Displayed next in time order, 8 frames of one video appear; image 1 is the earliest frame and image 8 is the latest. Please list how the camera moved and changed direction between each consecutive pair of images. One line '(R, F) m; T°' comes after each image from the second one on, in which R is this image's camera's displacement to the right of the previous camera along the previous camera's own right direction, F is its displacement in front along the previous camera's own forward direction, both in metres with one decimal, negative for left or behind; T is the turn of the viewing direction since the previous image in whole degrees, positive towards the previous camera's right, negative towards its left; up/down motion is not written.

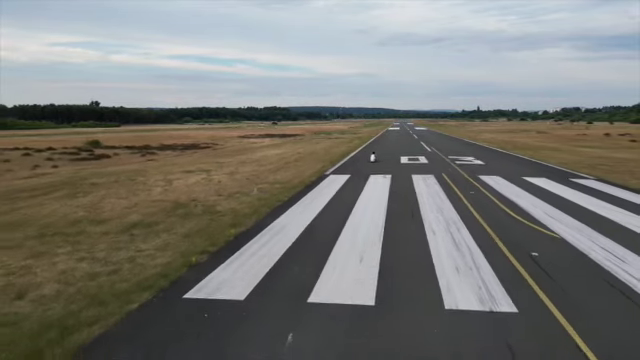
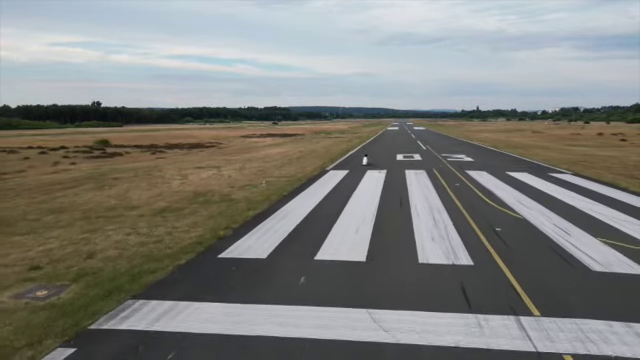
(-0.1, -2.0) m; 0°
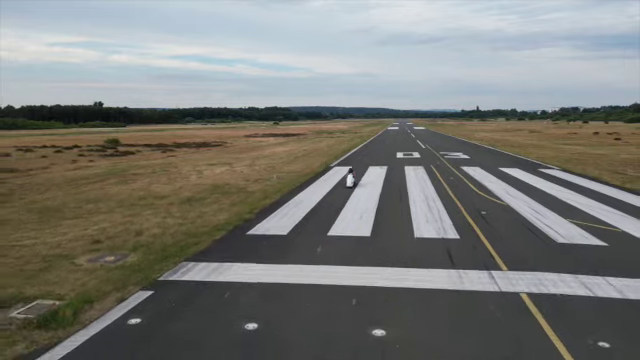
(-0.3, -1.7) m; 0°
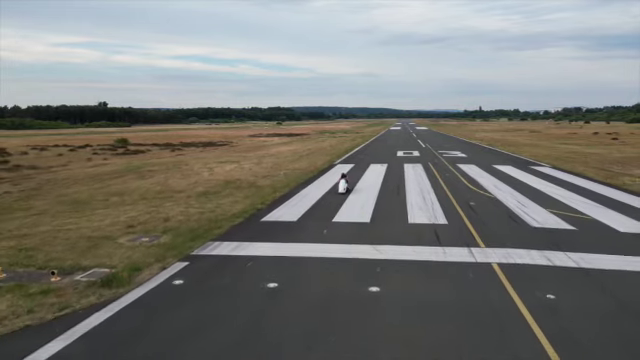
(-0.1, -1.4) m; 0°
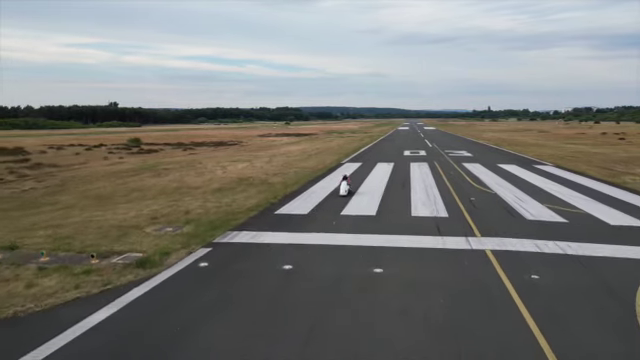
(0.0, -0.9) m; -1°
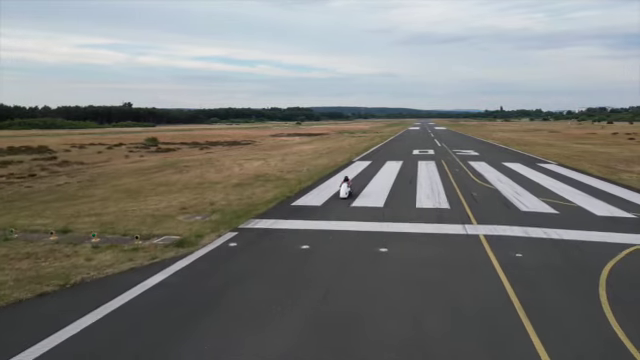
(-0.1, -1.3) m; -1°
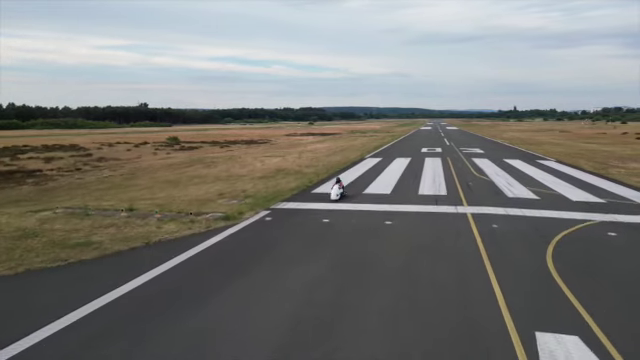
(-0.2, -2.4) m; -2°
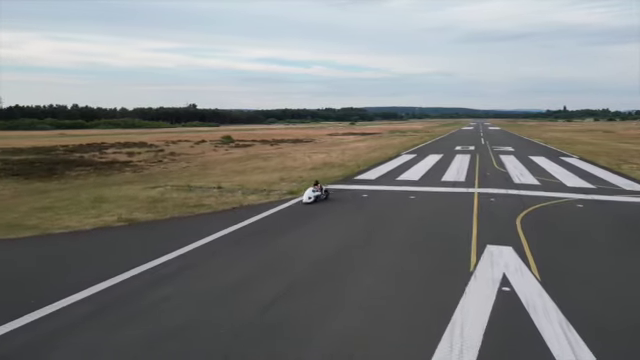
(0.0, -4.1) m; -5°
